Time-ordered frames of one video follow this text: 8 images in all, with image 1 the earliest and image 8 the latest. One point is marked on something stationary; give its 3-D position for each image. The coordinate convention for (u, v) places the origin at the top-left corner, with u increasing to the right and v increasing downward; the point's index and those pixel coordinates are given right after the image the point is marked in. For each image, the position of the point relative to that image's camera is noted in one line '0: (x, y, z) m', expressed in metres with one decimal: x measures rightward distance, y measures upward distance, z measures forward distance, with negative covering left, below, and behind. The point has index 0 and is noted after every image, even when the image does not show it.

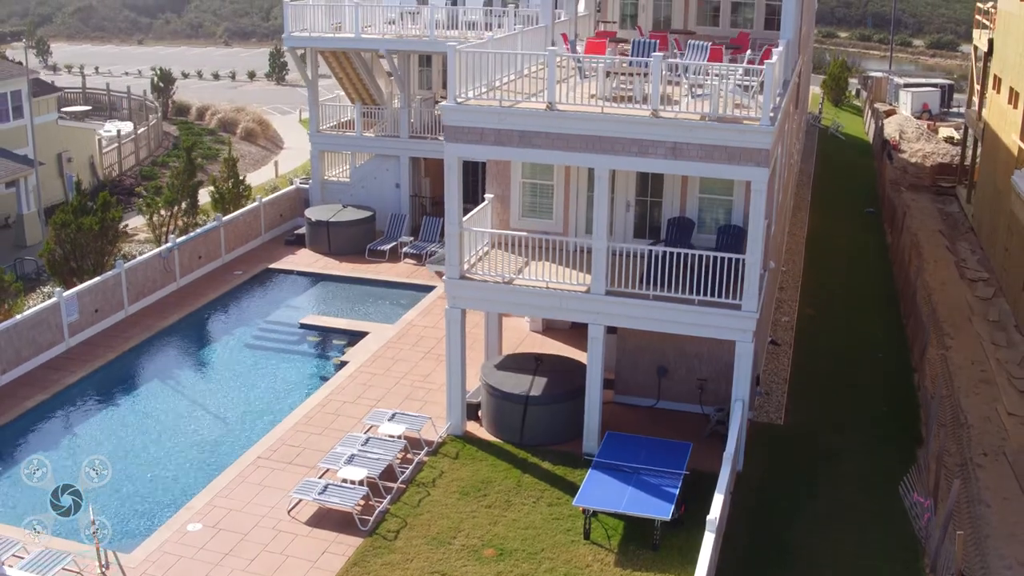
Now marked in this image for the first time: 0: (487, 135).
0: (-0.4, +2.6, +16.0) m
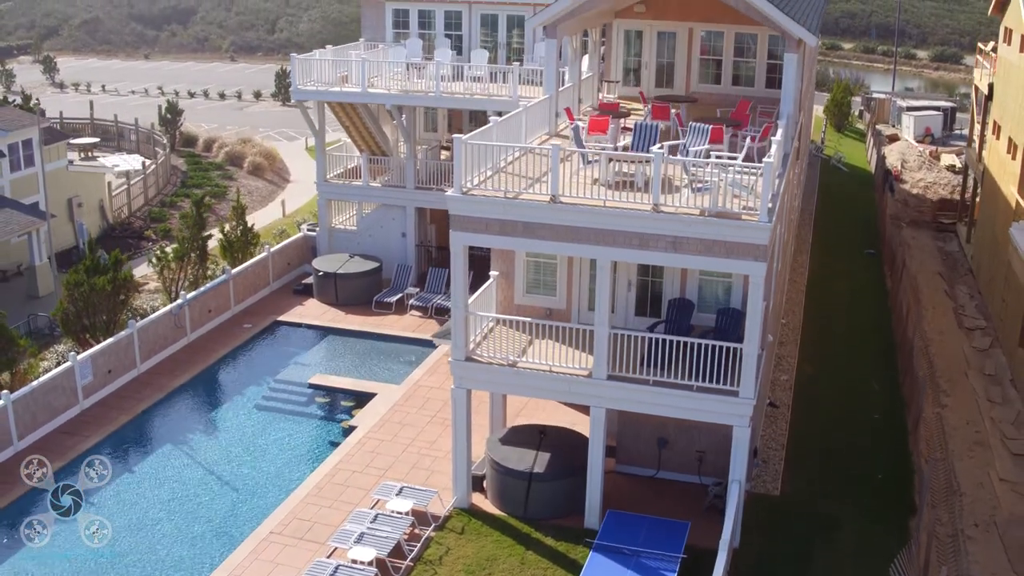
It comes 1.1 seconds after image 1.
0: (-0.3, +1.1, +16.4) m
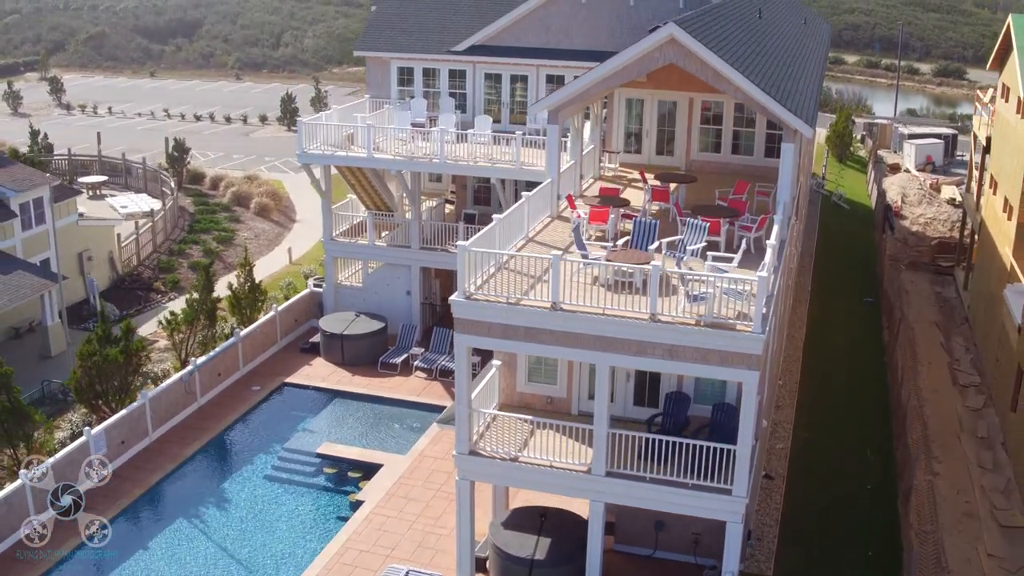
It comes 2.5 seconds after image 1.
0: (-0.3, -0.7, +16.9) m
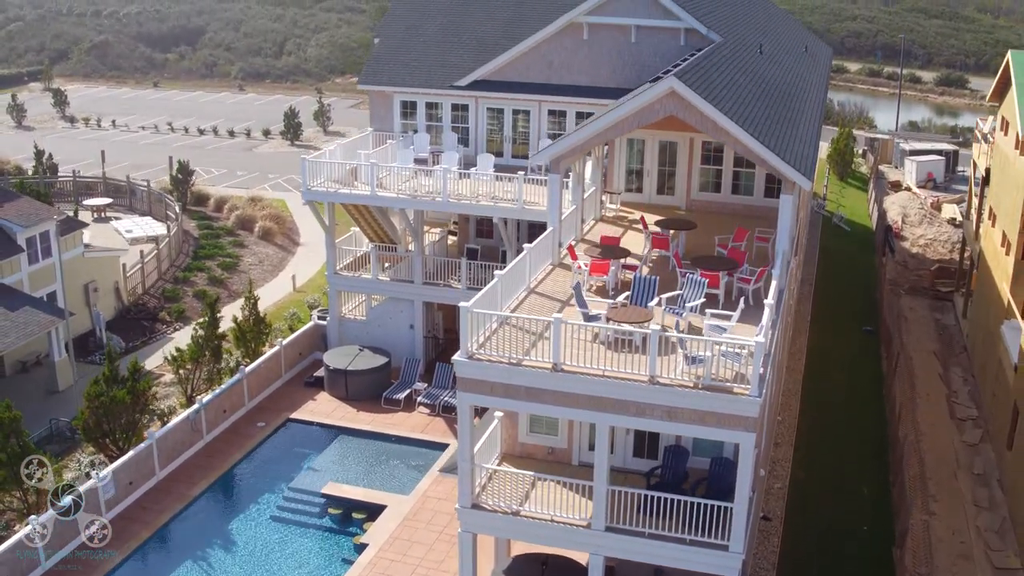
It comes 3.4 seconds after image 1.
0: (-0.3, -1.8, +17.2) m
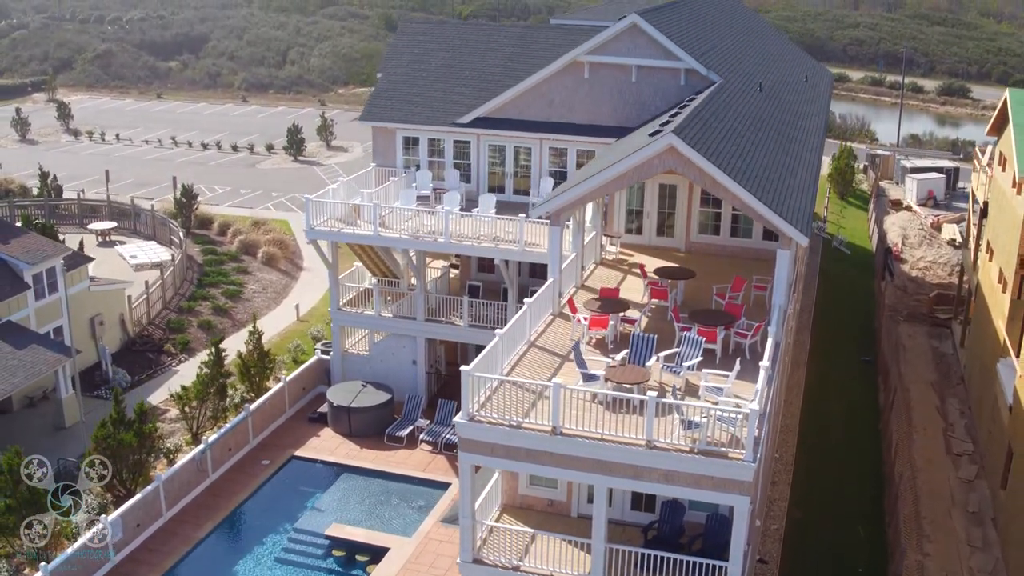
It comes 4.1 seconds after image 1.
0: (-0.3, -3.0, +17.5) m
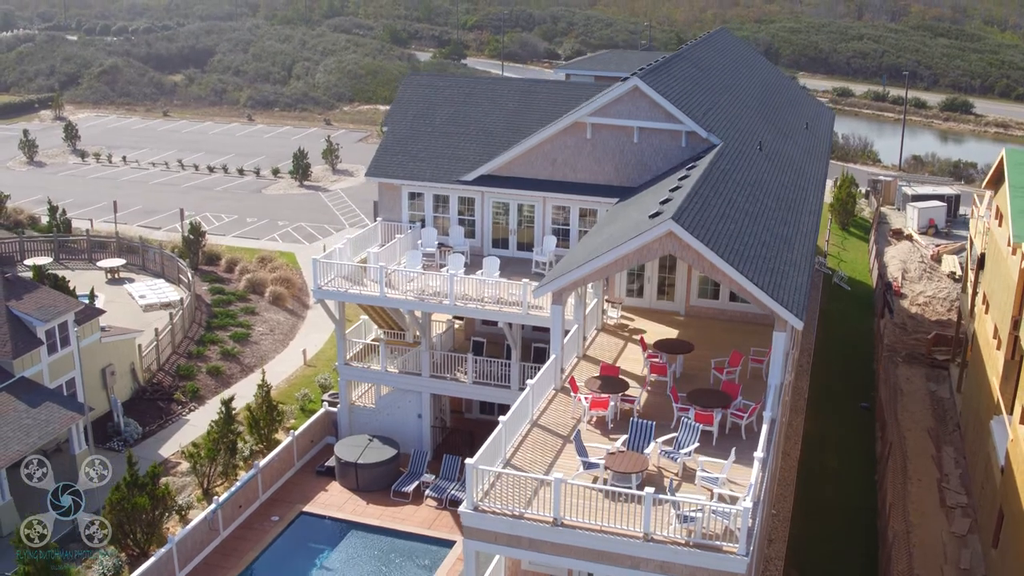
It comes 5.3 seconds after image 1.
0: (-0.2, -4.8, +18.1) m
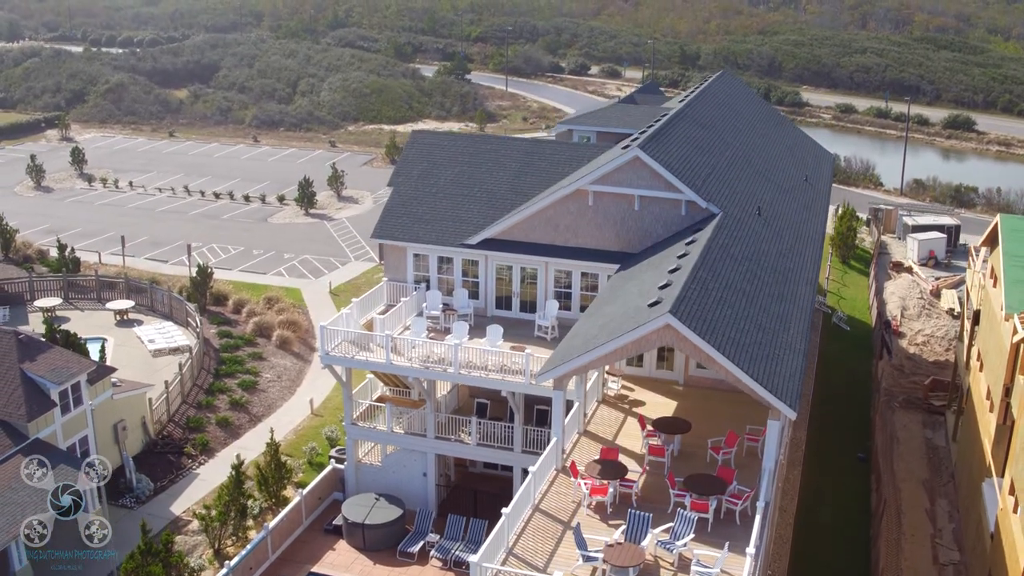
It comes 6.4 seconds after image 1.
0: (-0.2, -6.9, +18.8) m
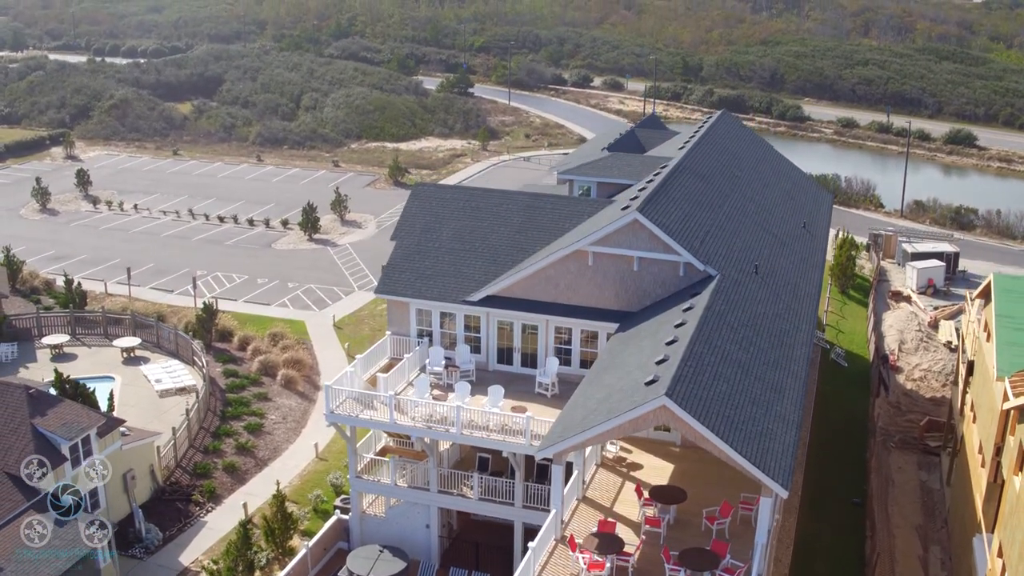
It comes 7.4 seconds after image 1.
0: (-0.2, -8.8, +19.4) m
